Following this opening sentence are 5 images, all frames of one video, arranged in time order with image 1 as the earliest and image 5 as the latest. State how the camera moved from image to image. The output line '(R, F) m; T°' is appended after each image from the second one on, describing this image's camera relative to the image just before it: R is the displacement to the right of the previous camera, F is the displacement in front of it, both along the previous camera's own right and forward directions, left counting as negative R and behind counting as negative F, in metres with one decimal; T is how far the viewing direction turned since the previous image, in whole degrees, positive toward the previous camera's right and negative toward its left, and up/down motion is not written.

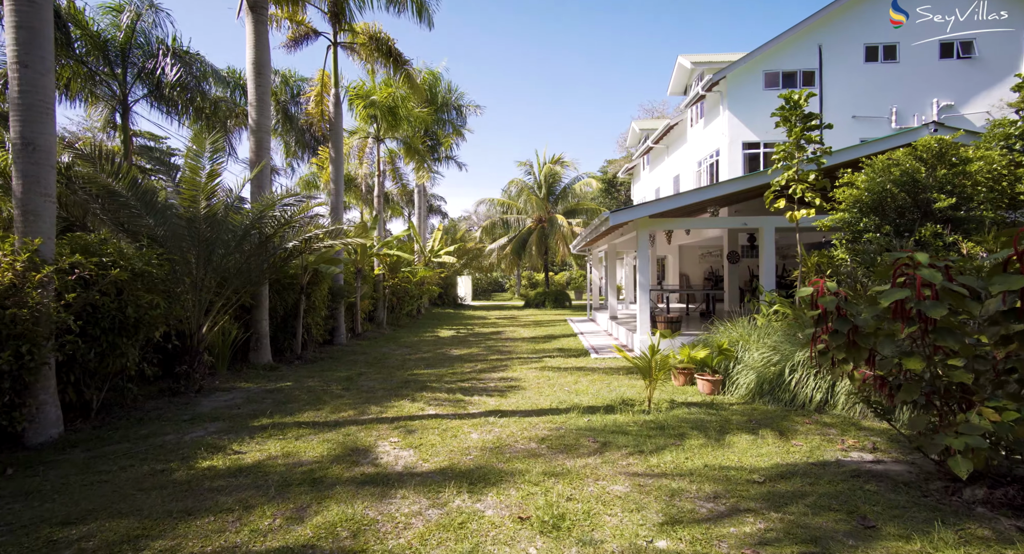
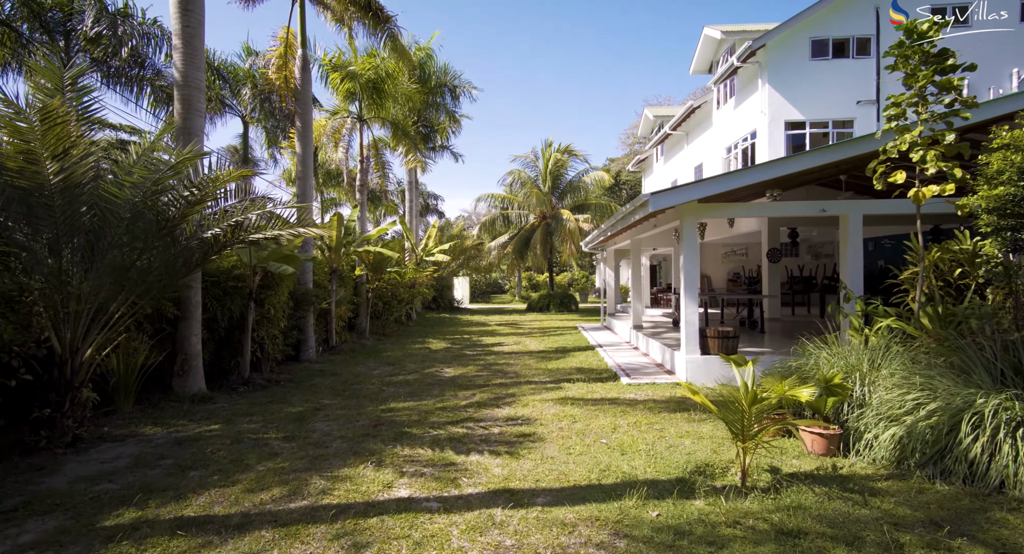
(-0.1, +2.6) m; 0°
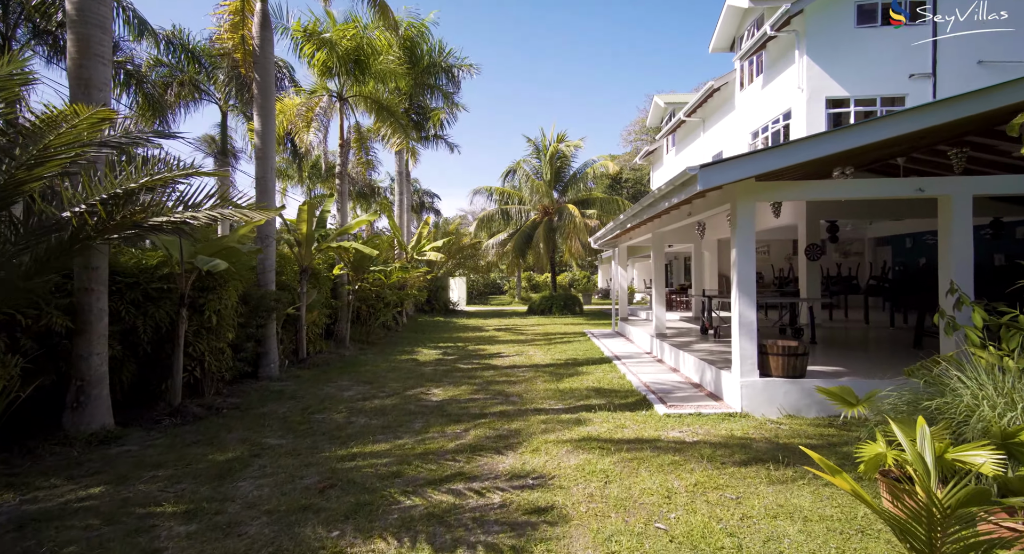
(-0.1, +2.0) m; 0°
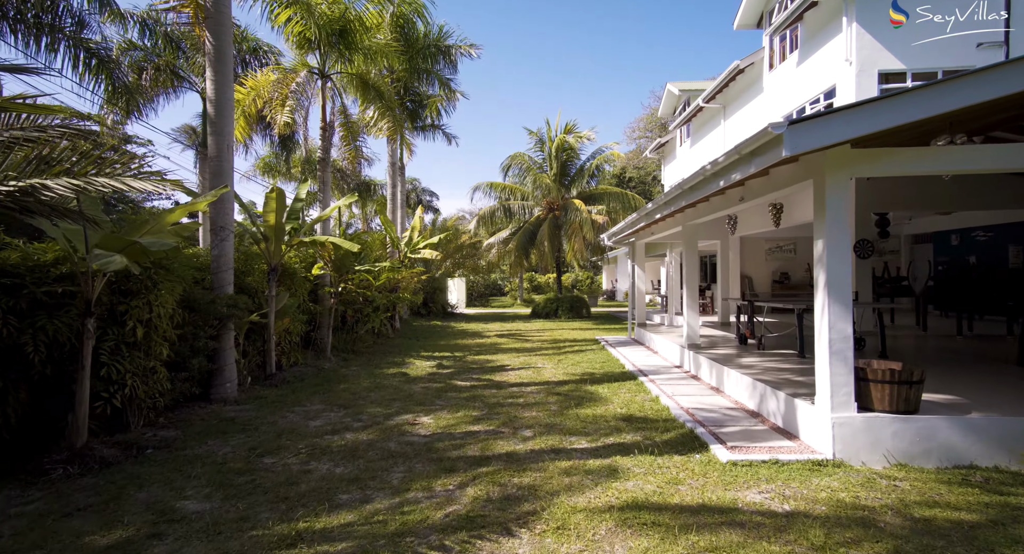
(-0.1, +1.8) m; 0°
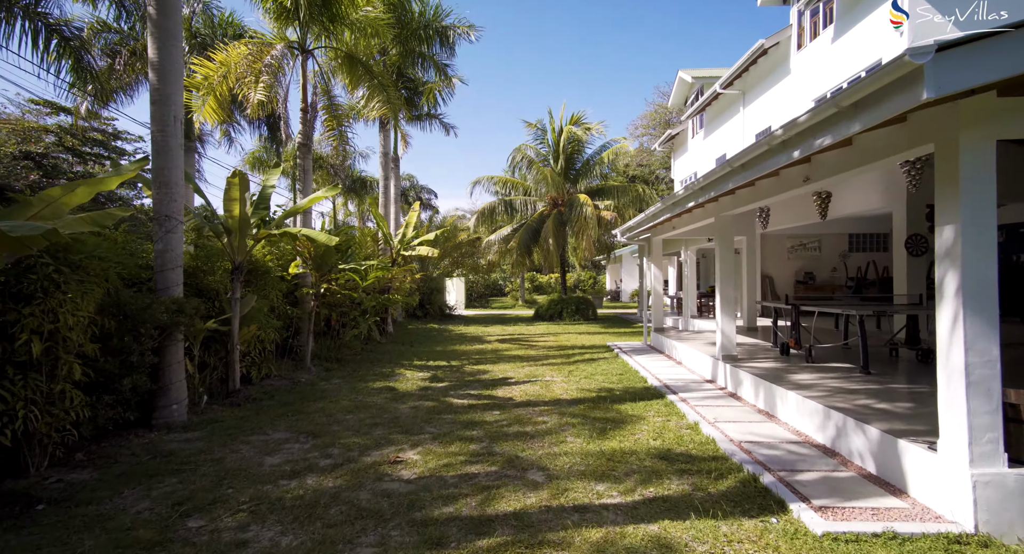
(-0.1, +1.4) m; 0°
